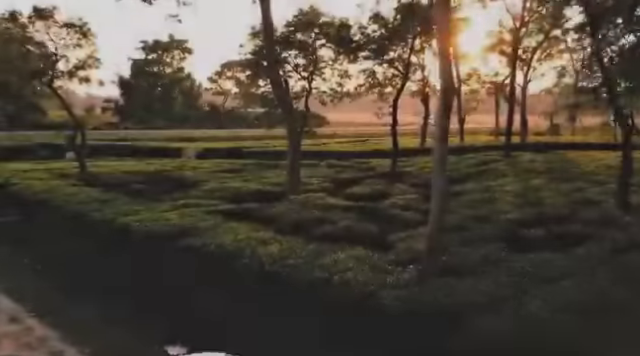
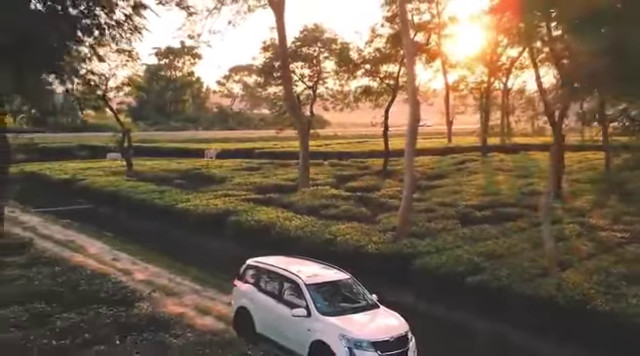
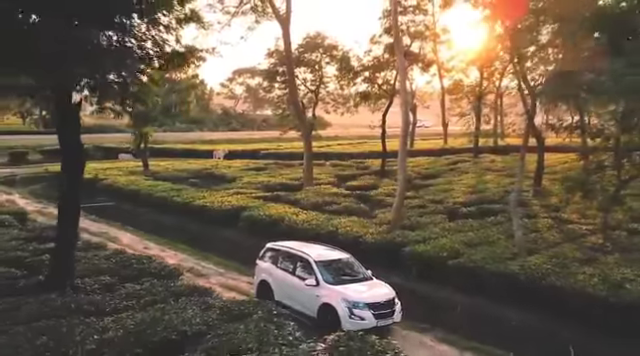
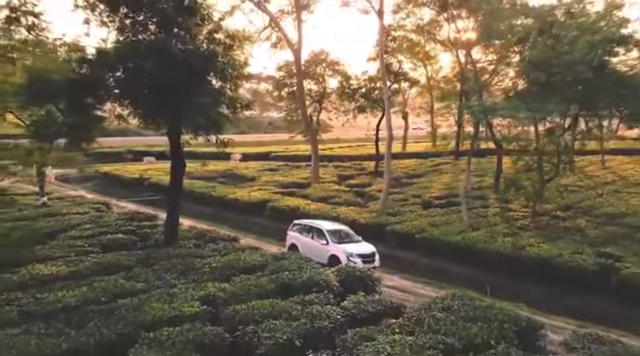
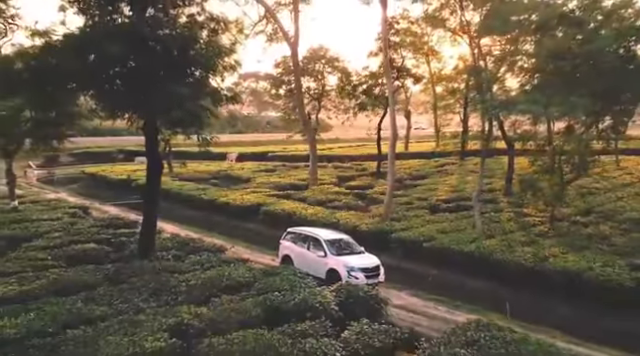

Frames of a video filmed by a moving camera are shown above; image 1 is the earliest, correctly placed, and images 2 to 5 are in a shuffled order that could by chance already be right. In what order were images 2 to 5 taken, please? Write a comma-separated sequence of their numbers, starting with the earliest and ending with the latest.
2, 3, 5, 4
